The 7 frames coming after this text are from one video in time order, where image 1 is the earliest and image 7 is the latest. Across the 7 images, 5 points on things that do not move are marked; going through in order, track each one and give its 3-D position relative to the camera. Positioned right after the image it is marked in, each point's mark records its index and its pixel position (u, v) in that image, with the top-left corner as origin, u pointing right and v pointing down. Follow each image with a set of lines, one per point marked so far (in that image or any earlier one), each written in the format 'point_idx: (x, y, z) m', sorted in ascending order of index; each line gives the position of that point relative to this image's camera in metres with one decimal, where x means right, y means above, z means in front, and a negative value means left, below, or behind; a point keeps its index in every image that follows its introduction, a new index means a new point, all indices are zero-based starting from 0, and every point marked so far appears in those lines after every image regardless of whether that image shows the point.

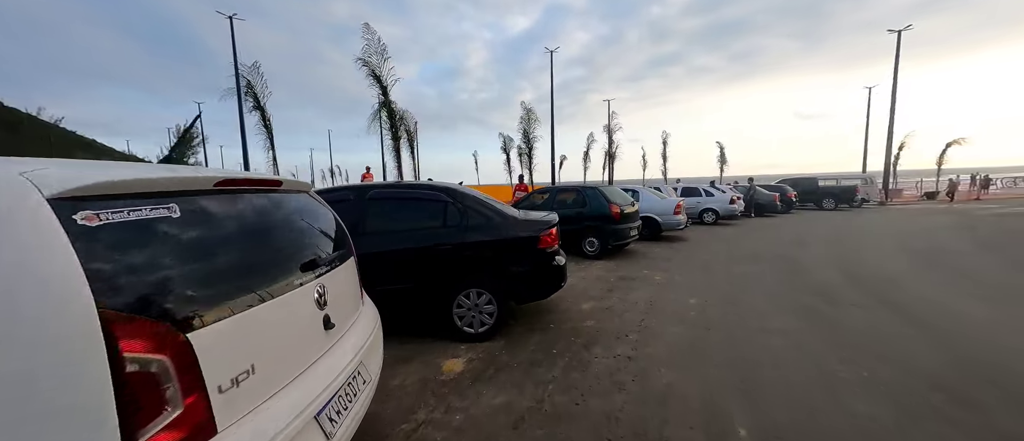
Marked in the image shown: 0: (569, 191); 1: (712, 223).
0: (+1.3, +0.7, +8.3) m
1: (+8.3, -0.1, +14.9) m
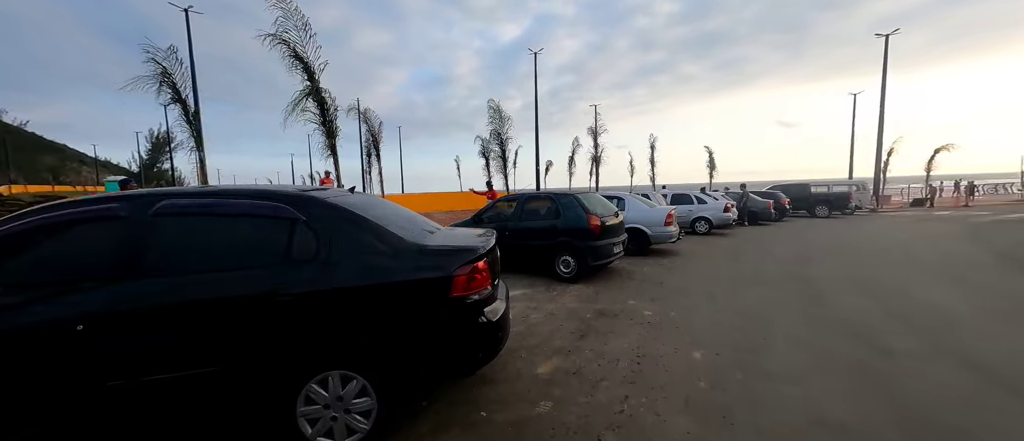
0: (+0.5, +0.4, +6.9) m
1: (+7.3, -0.5, +13.7) m
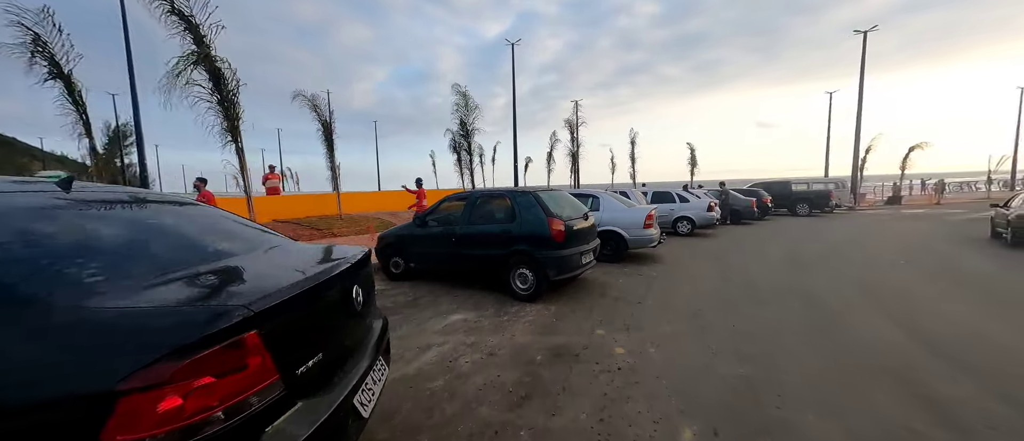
0: (-0.3, +0.3, +5.6) m
1: (+6.2, -0.5, +12.7) m
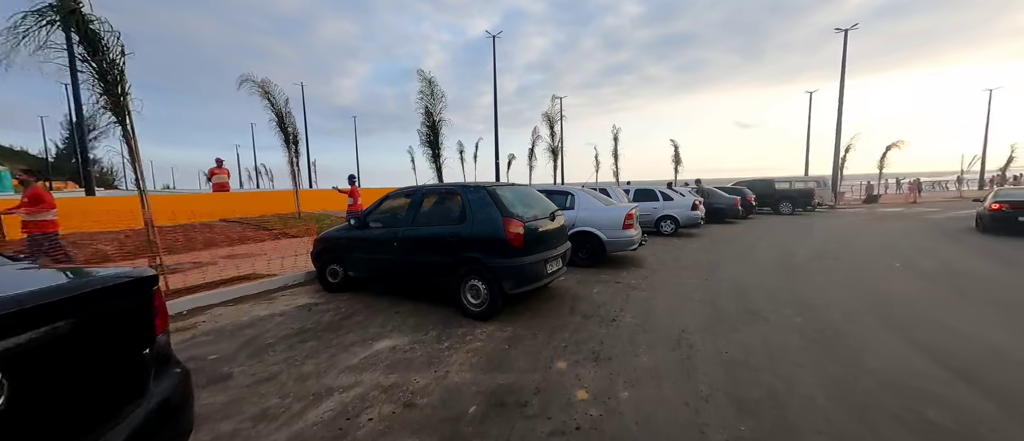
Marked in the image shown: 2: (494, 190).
0: (-0.9, +0.3, +4.7) m
1: (+5.3, -0.5, +12.0) m
2: (-0.2, +0.4, +4.3) m
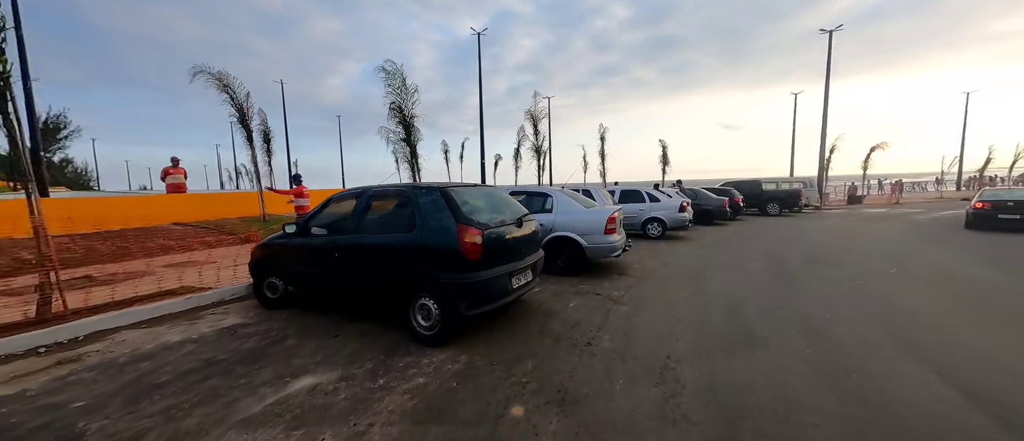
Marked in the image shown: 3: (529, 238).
0: (-1.4, +0.3, +4.0) m
1: (+4.7, -0.5, +11.5) m
2: (-0.6, +0.3, +3.7) m
3: (+0.2, -0.2, +4.5) m
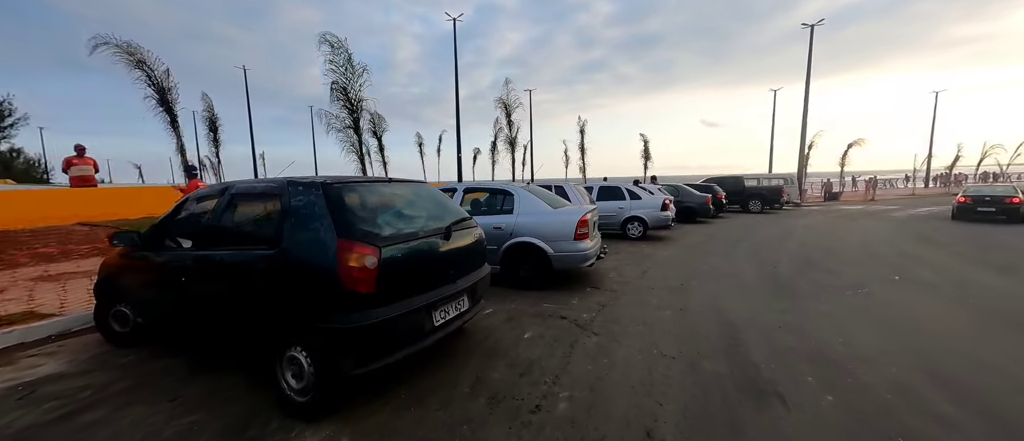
0: (-2.0, +0.2, +2.8) m
1: (+3.7, -0.5, +10.6) m
2: (-1.2, +0.2, +2.5) m
3: (-0.4, -0.3, +3.3) m
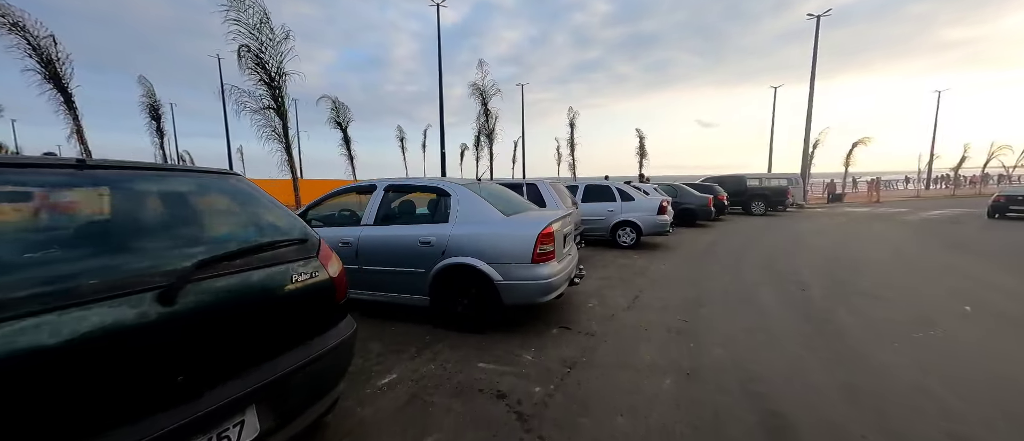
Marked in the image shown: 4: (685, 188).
0: (-2.7, +0.1, +1.1) m
1: (+3.0, -0.6, +9.0) m
2: (-1.9, +0.1, +0.9) m
3: (-1.1, -0.4, +1.7) m
4: (+6.8, +1.3, +14.1) m
